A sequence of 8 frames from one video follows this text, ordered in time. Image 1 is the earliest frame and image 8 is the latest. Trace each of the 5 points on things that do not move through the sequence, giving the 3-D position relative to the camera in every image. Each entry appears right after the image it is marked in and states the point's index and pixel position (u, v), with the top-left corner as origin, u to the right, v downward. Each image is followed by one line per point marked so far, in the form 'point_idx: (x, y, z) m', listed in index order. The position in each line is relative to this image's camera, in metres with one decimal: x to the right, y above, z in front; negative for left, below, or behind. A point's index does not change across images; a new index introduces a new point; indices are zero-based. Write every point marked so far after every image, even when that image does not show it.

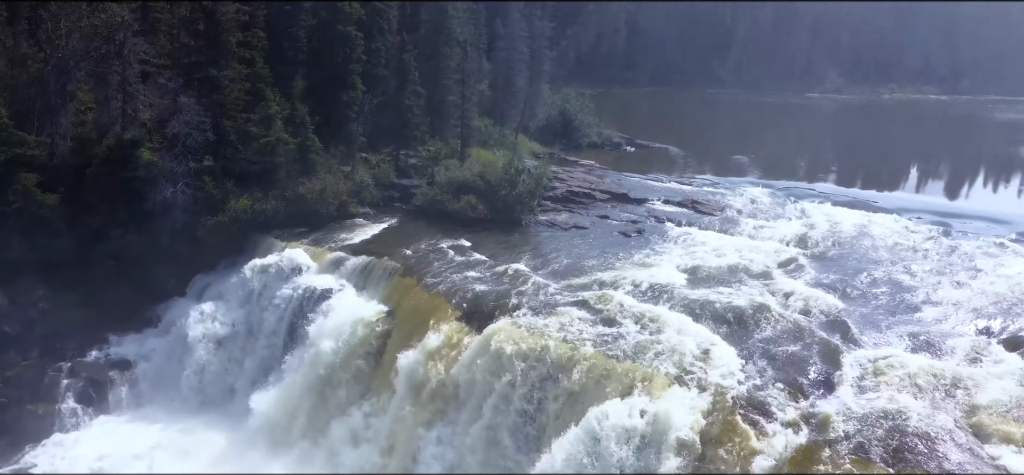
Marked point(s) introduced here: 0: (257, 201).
0: (-4.8, +0.6, +15.7) m
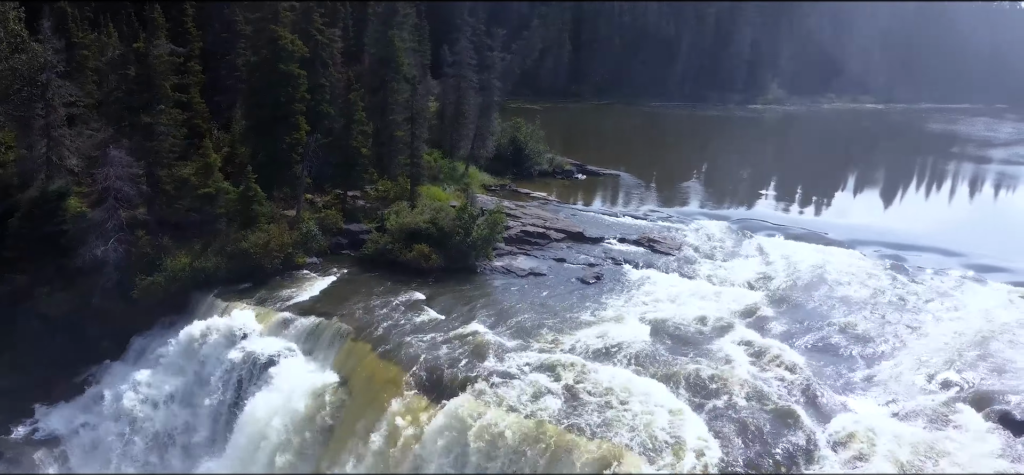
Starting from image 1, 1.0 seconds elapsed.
0: (-5.5, -0.4, +14.8) m
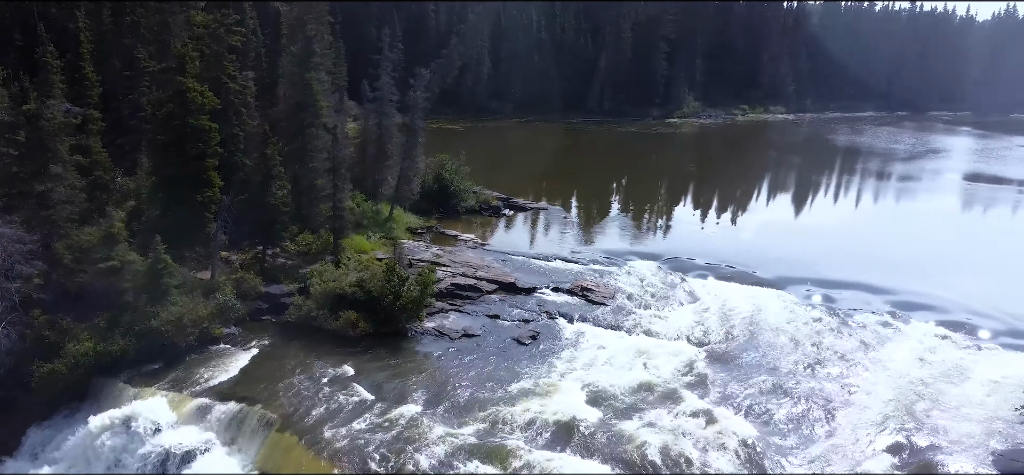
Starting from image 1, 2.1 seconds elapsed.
0: (-6.6, -1.6, +13.5) m
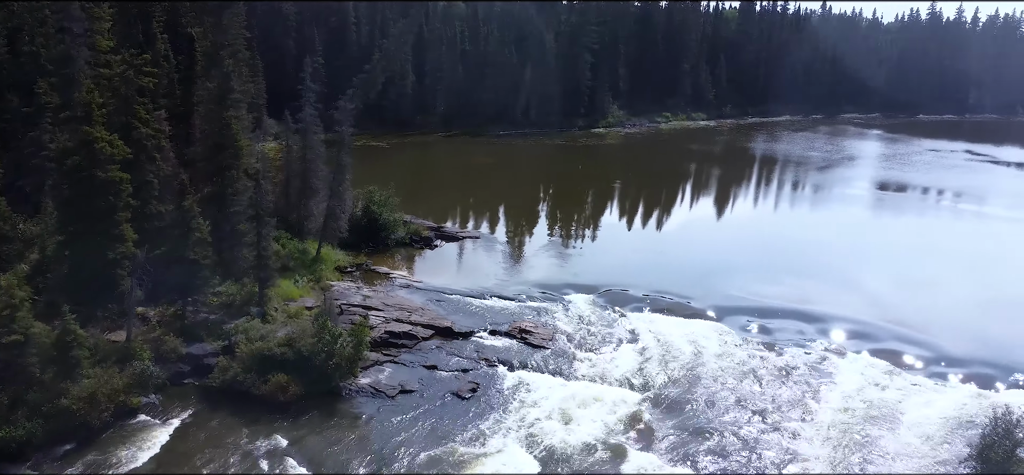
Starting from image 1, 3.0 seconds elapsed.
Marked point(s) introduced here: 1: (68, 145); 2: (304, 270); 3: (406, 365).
0: (-7.5, -2.7, +12.4) m
1: (-7.9, +1.7, +15.1) m
2: (-4.9, -0.8, +19.8) m
3: (-2.1, -2.5, +16.2) m
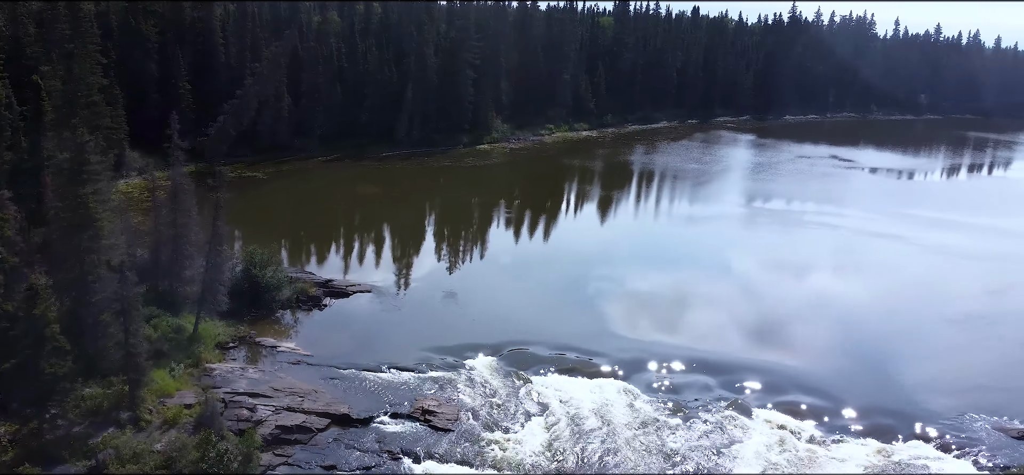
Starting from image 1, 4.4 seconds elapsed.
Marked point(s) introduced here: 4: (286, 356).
0: (-8.6, -4.6, +10.4) m
1: (-9.6, -0.2, +12.9) m
2: (-7.1, -2.5, +18.1) m
3: (-3.7, -4.1, +14.9) m
4: (-5.3, -2.7, +19.5) m
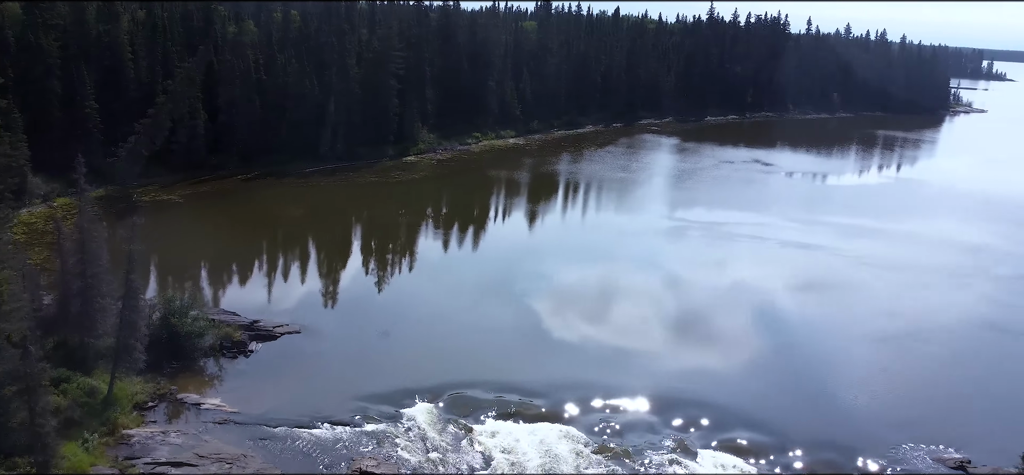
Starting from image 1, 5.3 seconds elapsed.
0: (-9.1, -5.8, +9.0) m
1: (-10.4, -1.4, +11.4) m
2: (-8.3, -3.6, +16.7) m
3: (-4.6, -5.1, +13.9) m
4: (-6.6, -3.8, +18.3) m
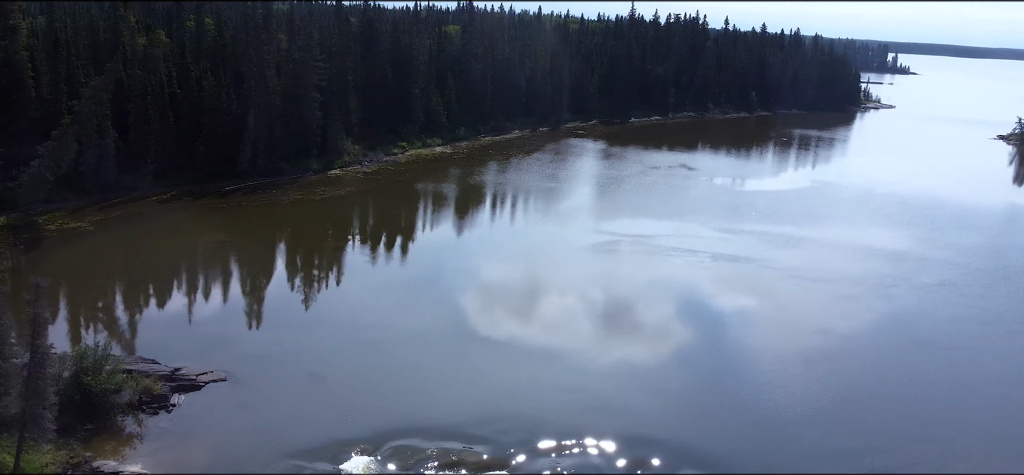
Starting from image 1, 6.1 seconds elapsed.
0: (-9.4, -7.0, +7.5) m
1: (-11.0, -2.7, +9.8) m
2: (-9.4, -4.8, +15.3) m
3: (-5.4, -6.2, +12.8) m
4: (-7.8, -4.9, +17.1) m
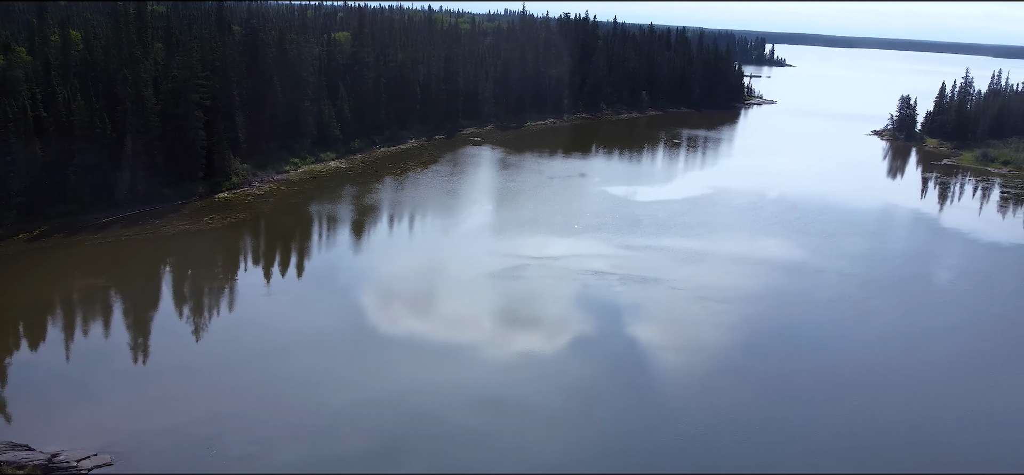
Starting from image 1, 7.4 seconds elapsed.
0: (-9.5, -8.8, +5.5) m
1: (-11.5, -4.5, +7.5) m
2: (-10.5, -6.6, +13.2) m
3: (-6.2, -7.9, +11.2) m
4: (-9.1, -6.6, +15.1) m
